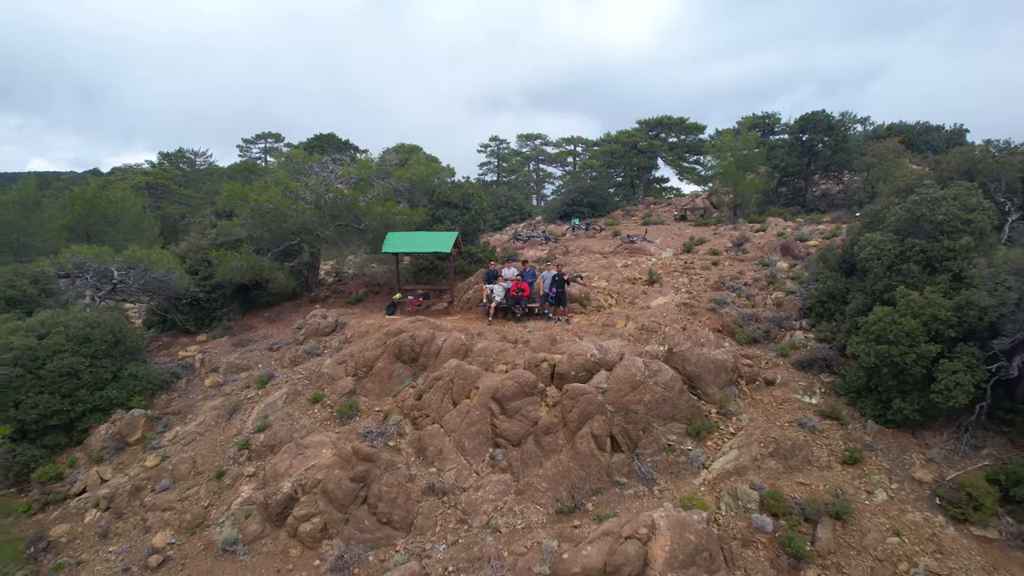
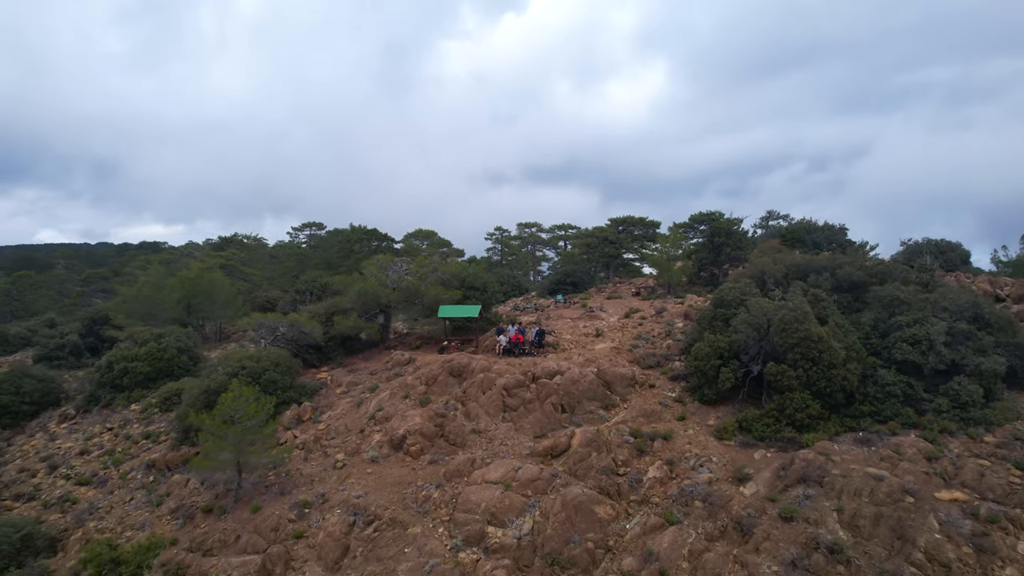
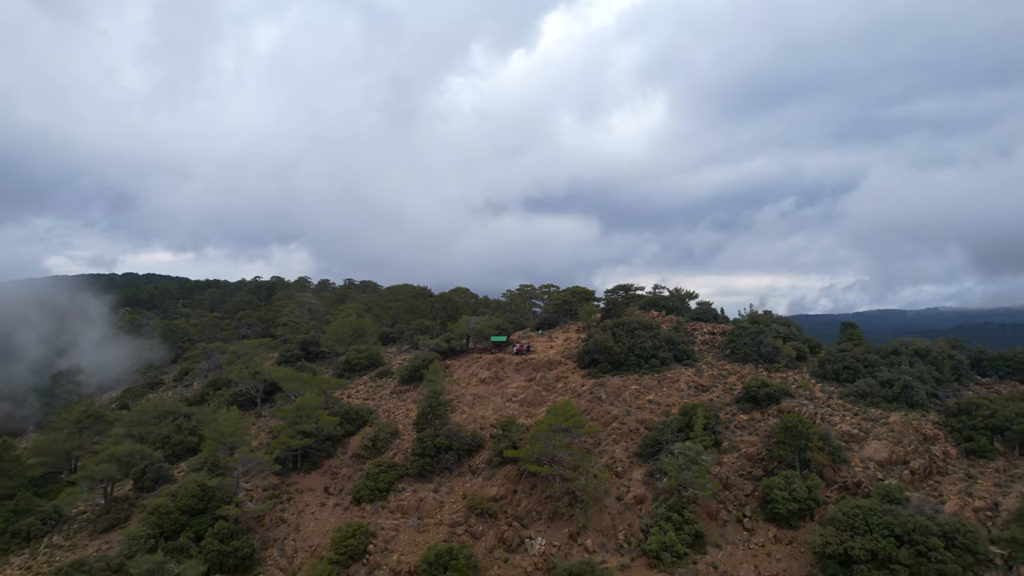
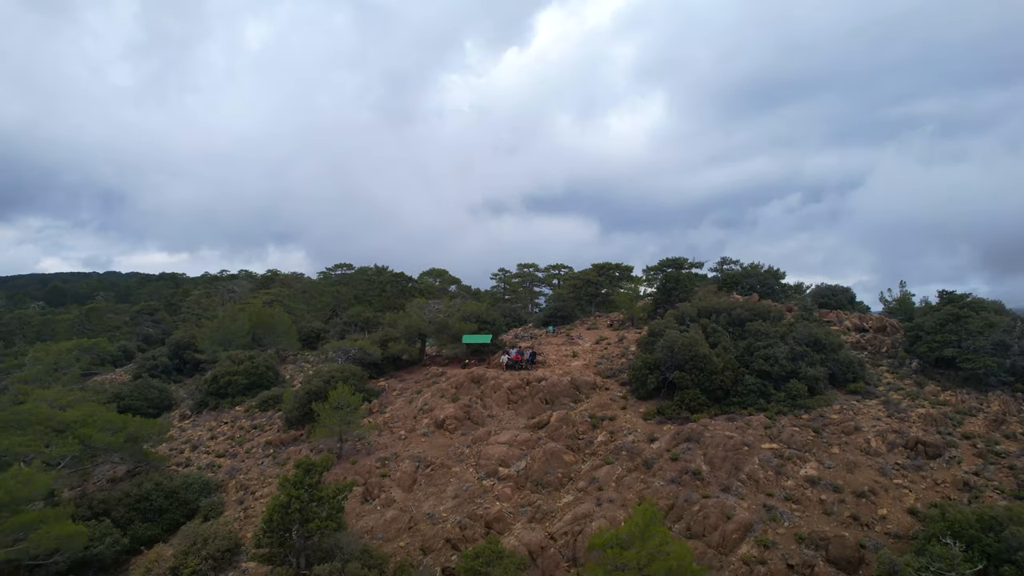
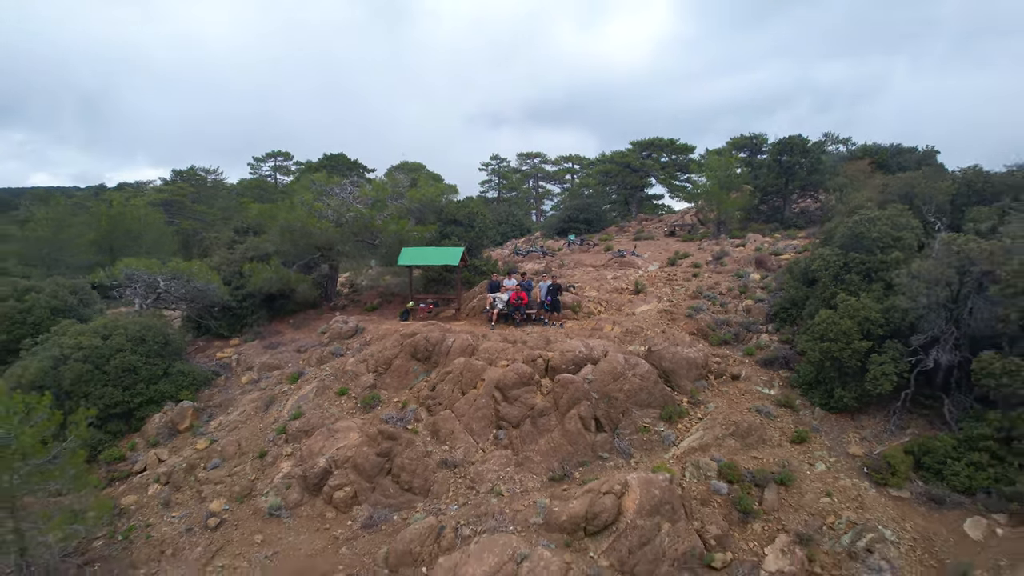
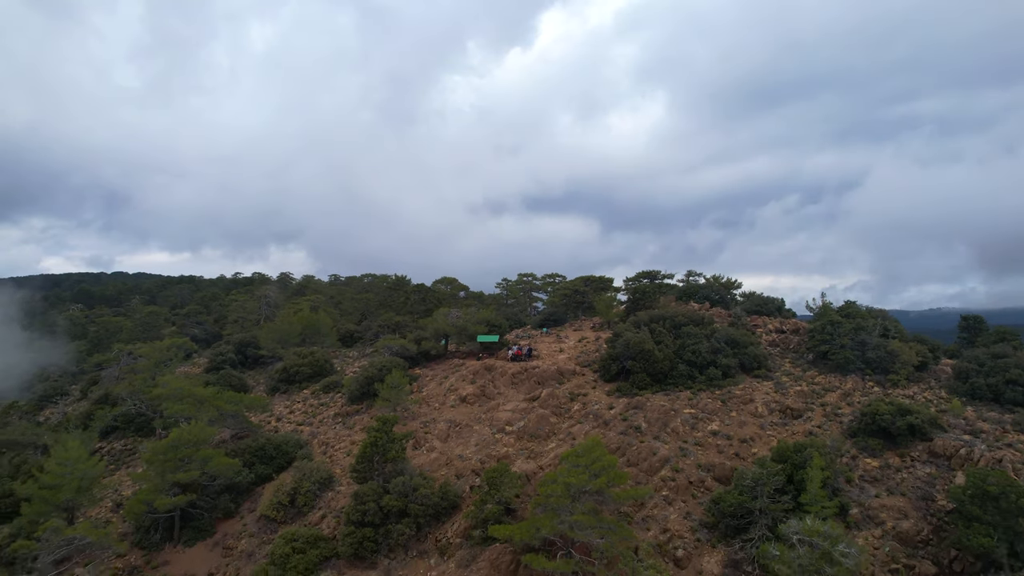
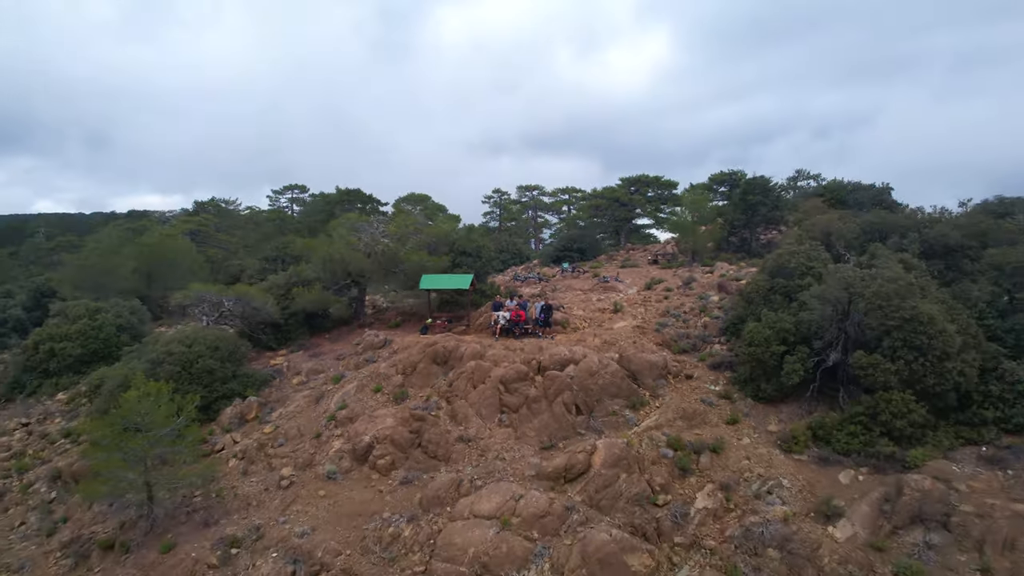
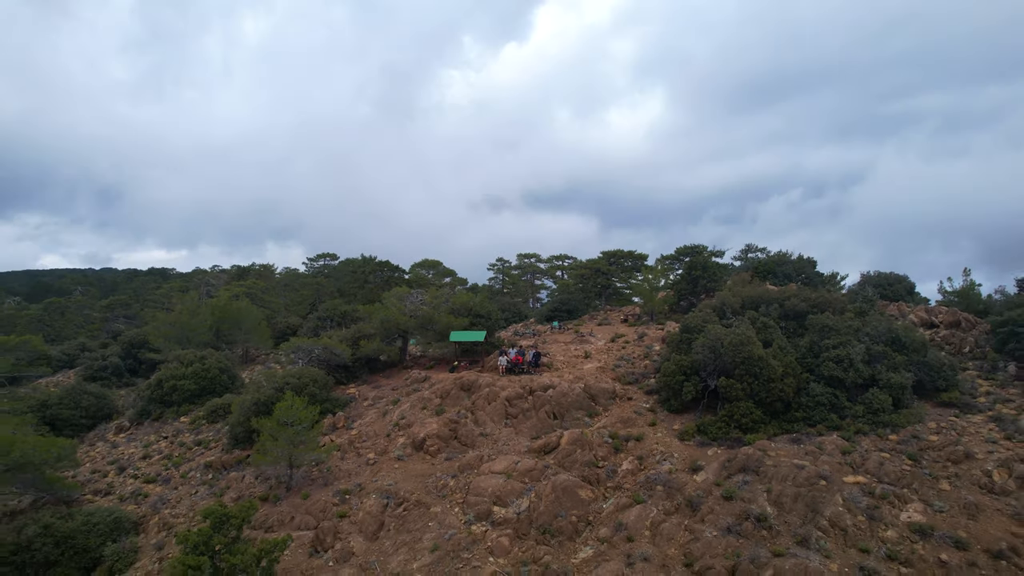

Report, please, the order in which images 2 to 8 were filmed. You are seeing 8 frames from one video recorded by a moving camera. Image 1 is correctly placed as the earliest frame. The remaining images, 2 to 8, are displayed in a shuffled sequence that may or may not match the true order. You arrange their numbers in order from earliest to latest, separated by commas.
5, 7, 2, 8, 4, 6, 3
